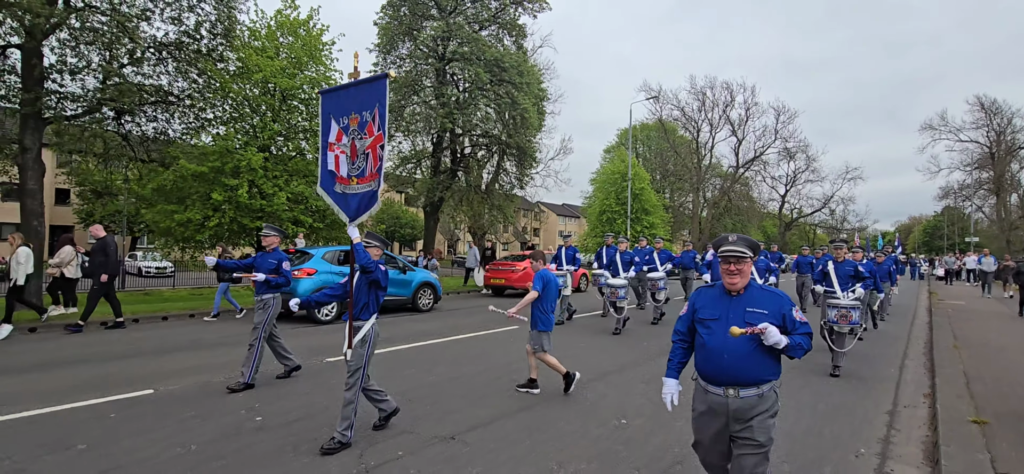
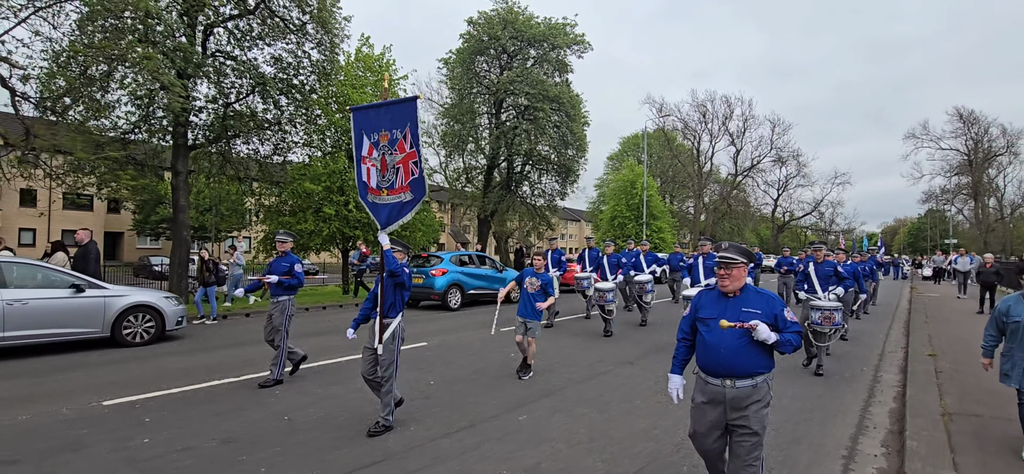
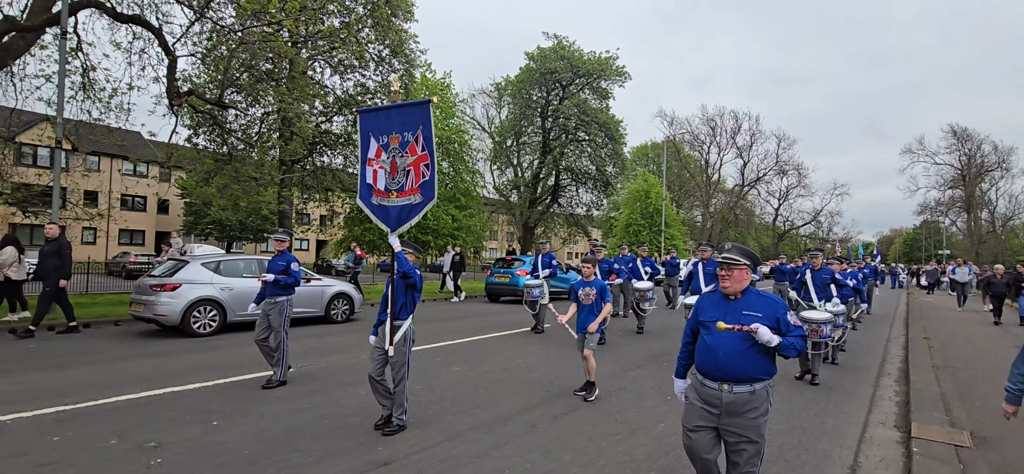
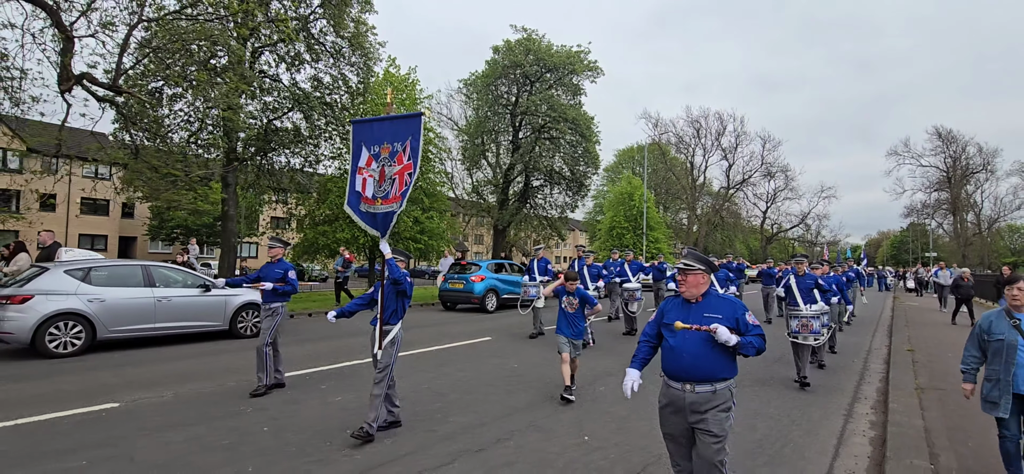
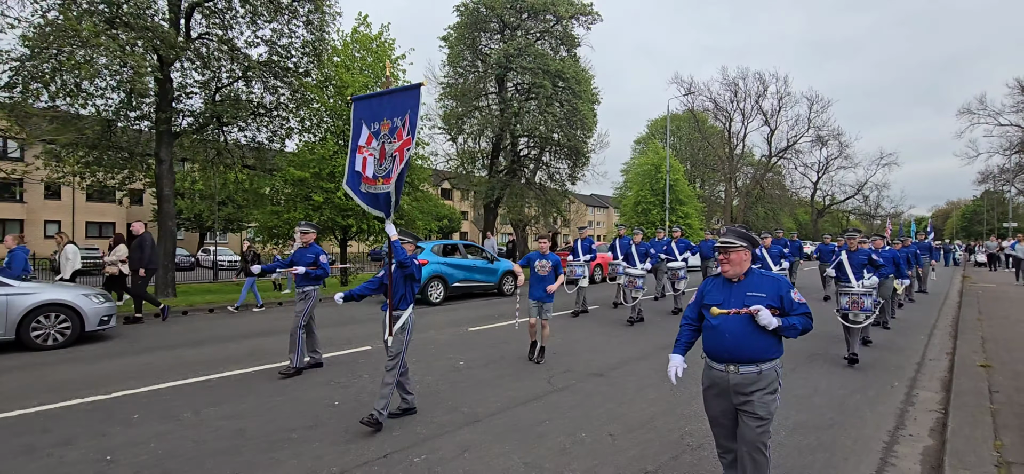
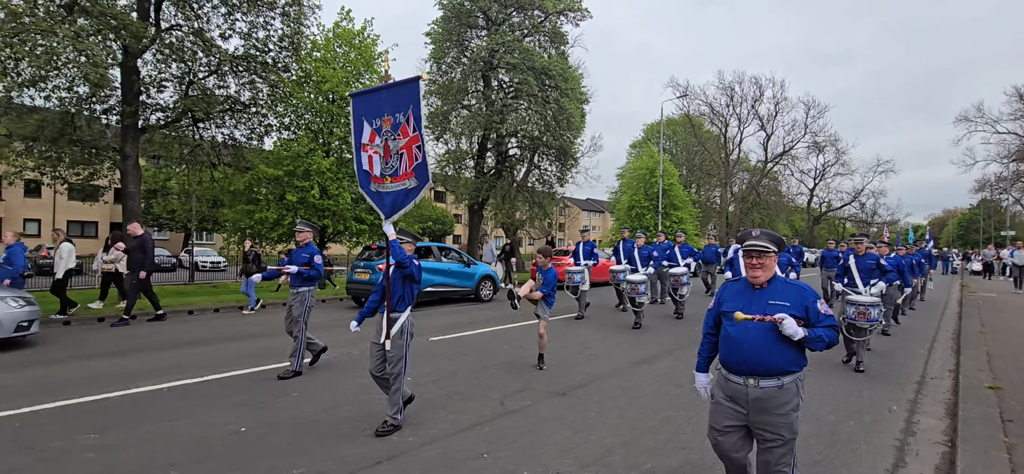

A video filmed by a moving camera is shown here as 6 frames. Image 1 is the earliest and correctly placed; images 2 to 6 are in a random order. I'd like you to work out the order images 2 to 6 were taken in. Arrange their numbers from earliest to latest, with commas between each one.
6, 5, 2, 4, 3
